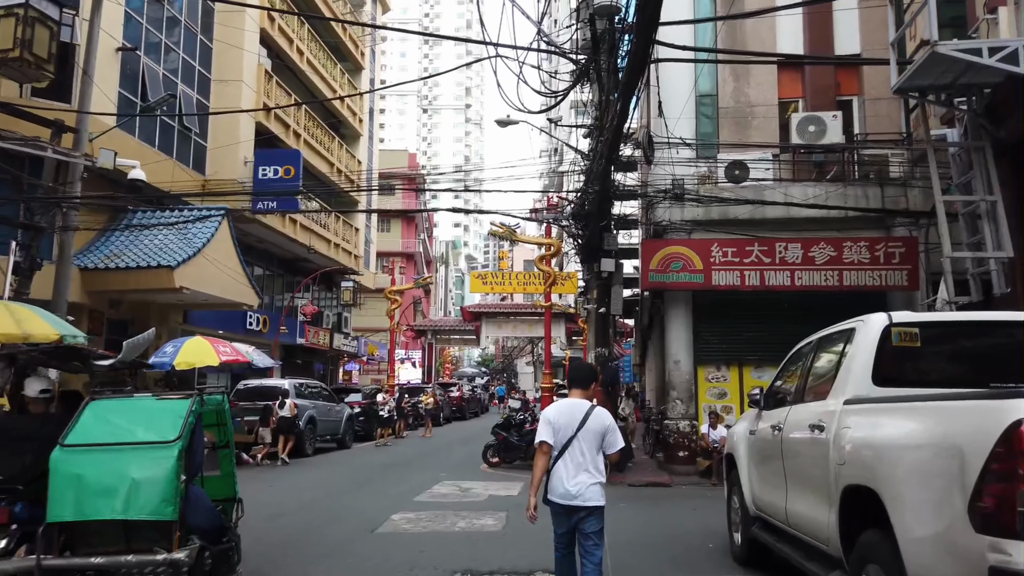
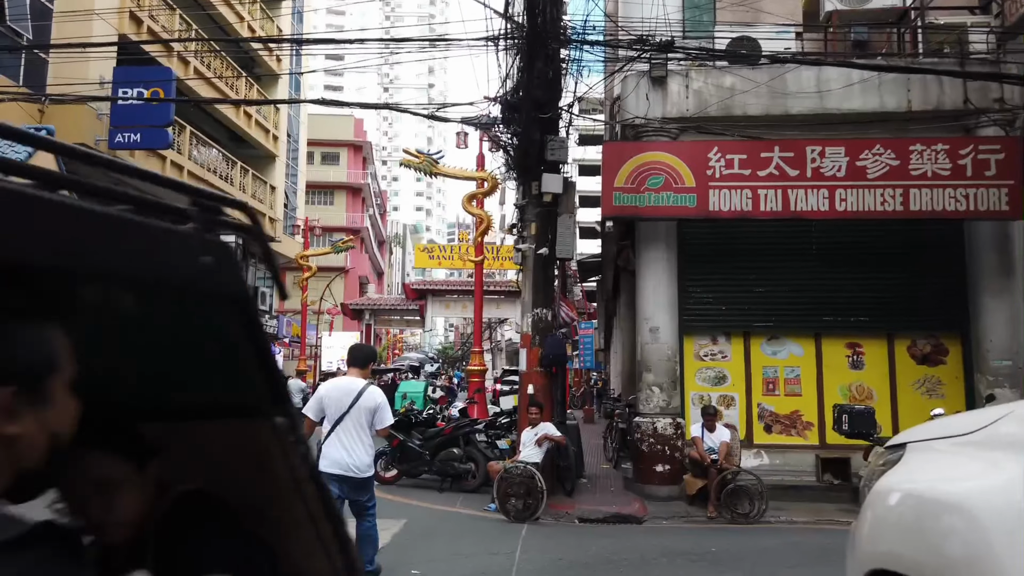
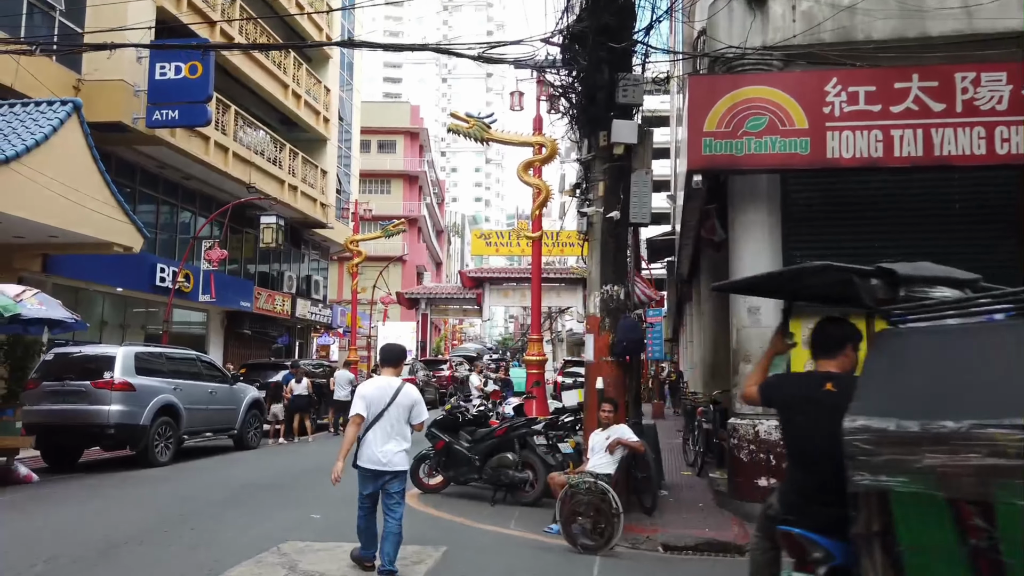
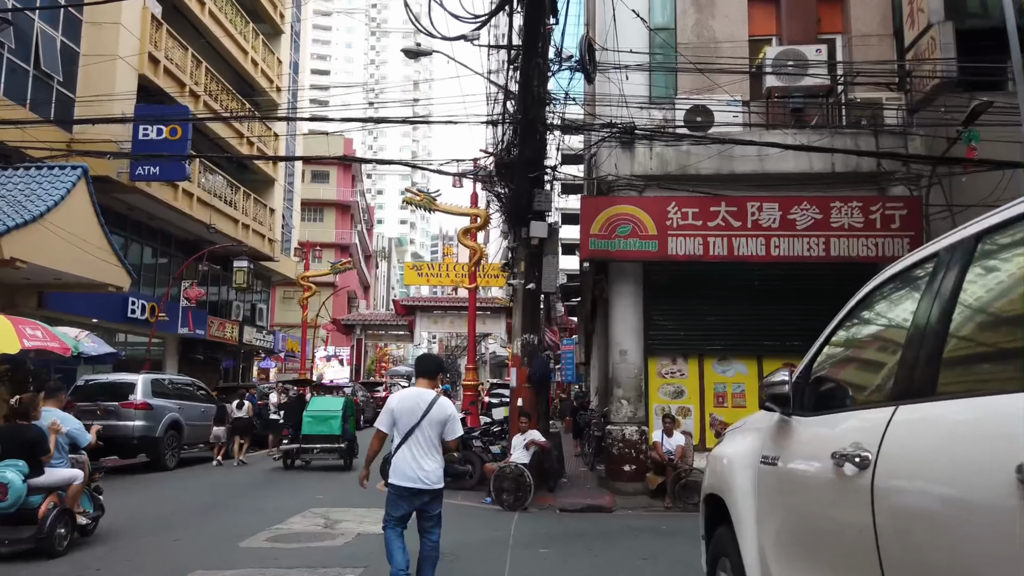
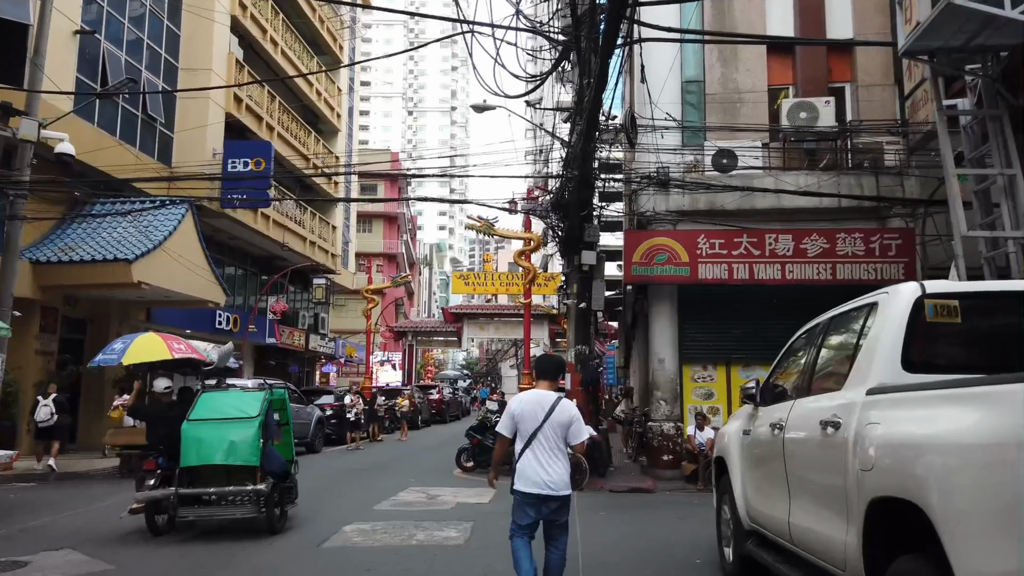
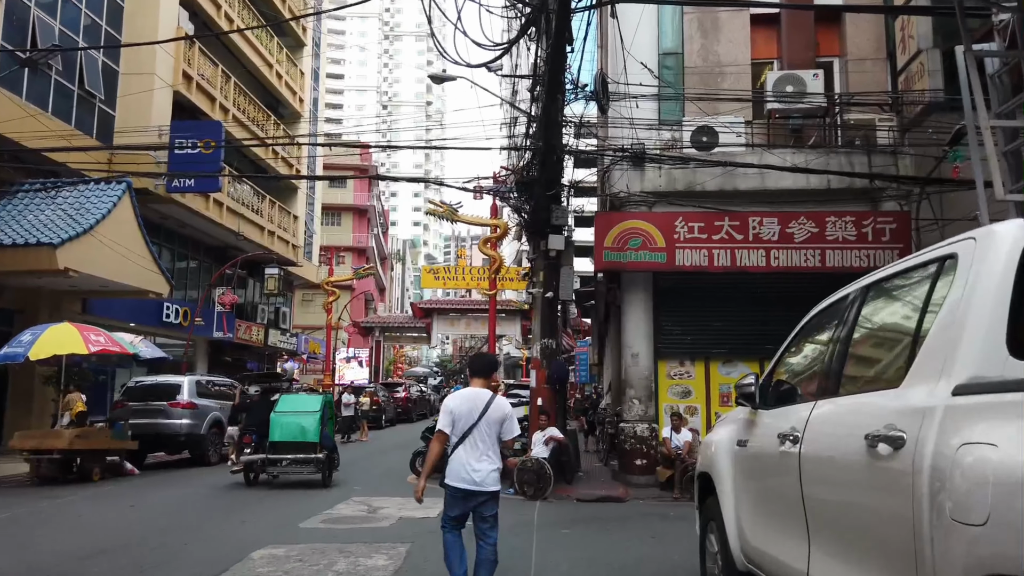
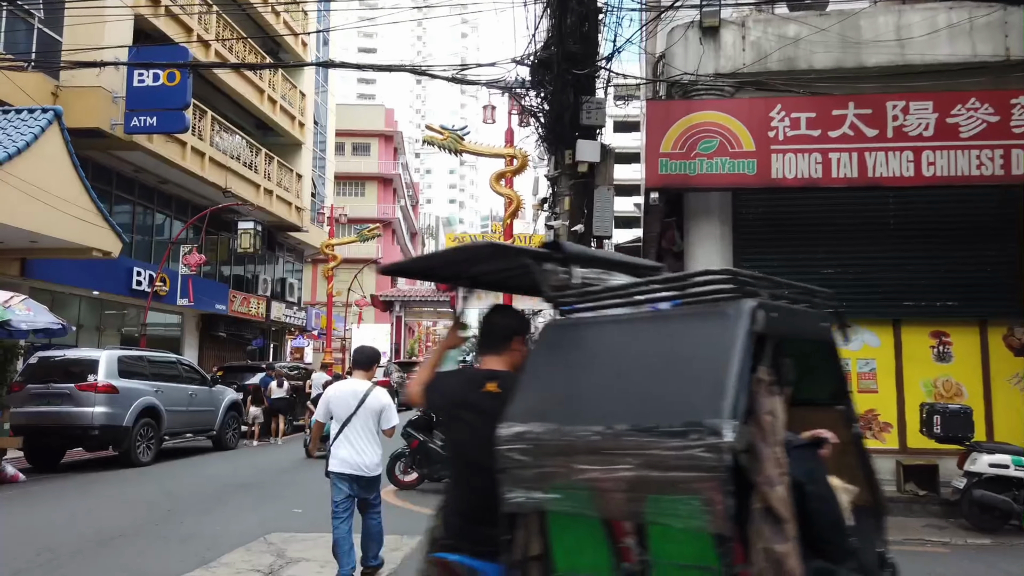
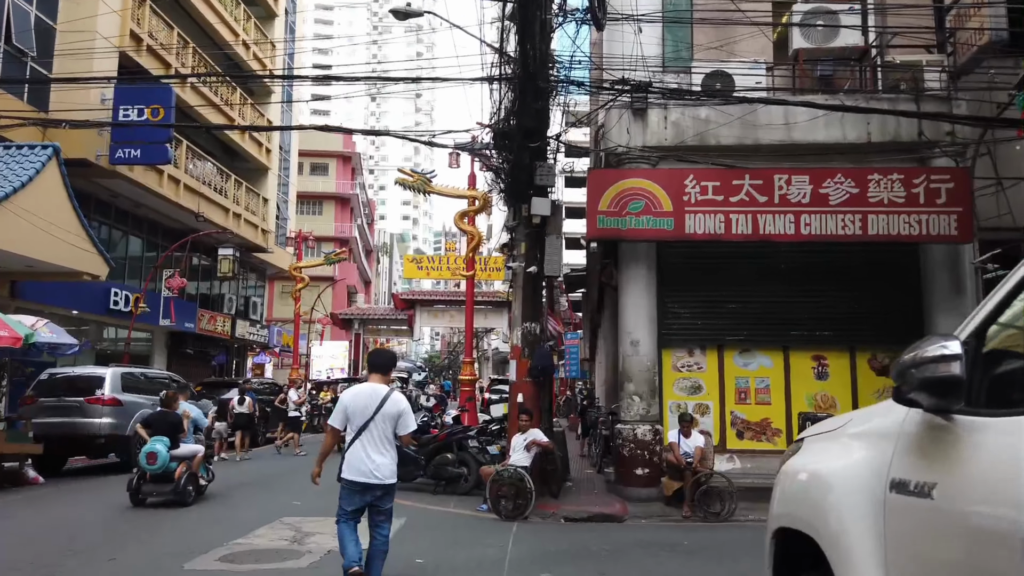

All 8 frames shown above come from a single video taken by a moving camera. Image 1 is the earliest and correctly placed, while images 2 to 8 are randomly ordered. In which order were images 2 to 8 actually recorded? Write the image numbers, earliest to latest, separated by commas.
5, 6, 4, 8, 2, 7, 3
